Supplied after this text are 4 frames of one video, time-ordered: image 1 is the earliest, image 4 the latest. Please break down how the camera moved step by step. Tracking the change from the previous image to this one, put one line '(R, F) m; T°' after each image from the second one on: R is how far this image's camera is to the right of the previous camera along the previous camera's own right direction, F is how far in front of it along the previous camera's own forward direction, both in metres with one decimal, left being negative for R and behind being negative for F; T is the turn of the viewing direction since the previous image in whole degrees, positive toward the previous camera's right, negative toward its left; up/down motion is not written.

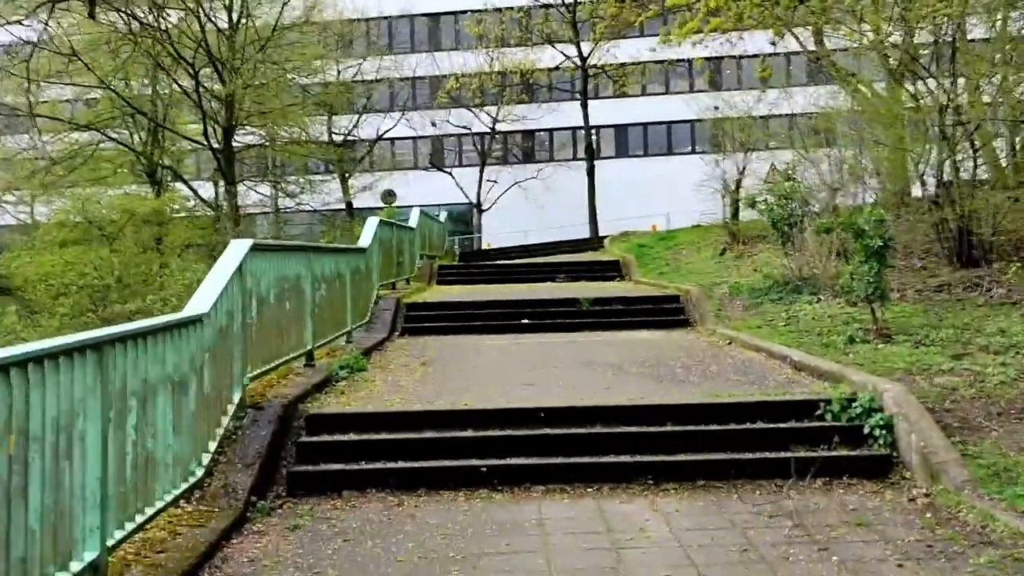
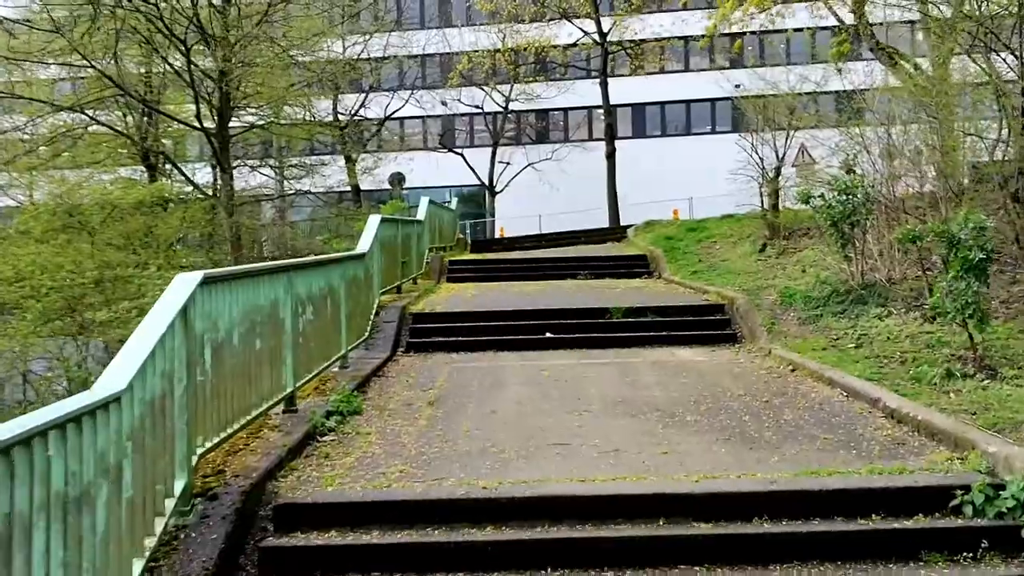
(-0.1, +1.5) m; -1°
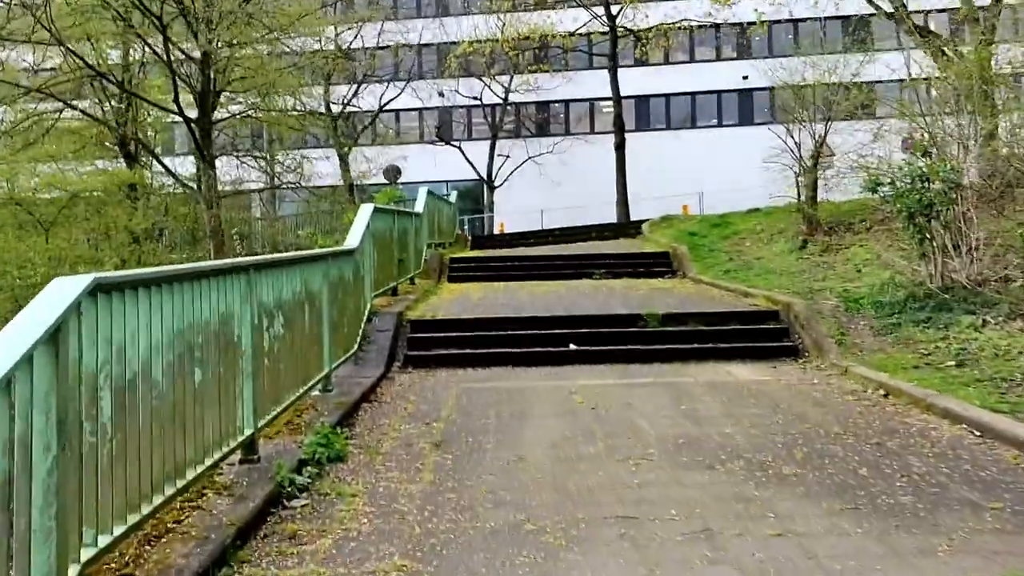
(-0.2, +1.7) m; 0°
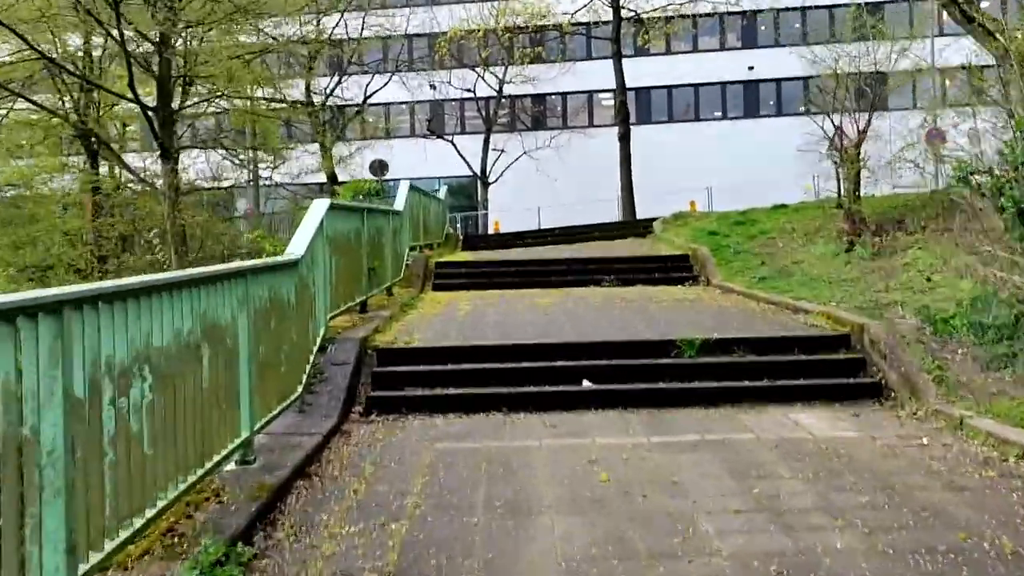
(0.0, +2.0) m; 0°
